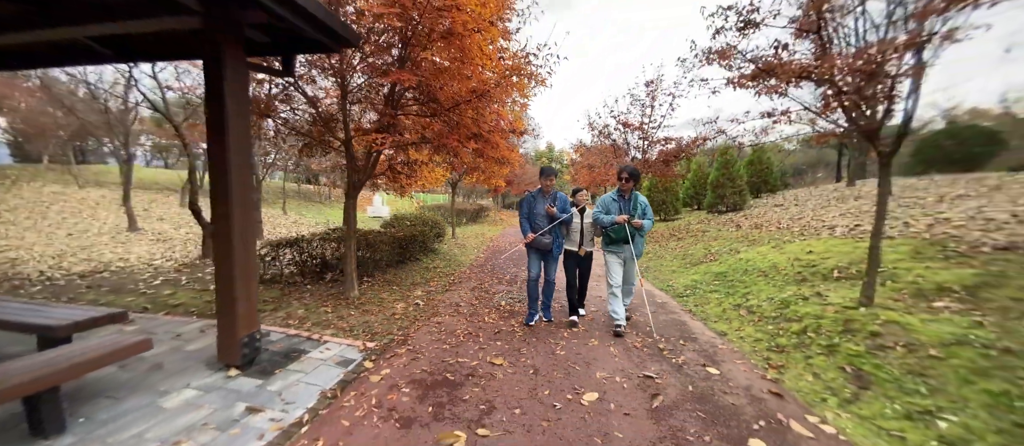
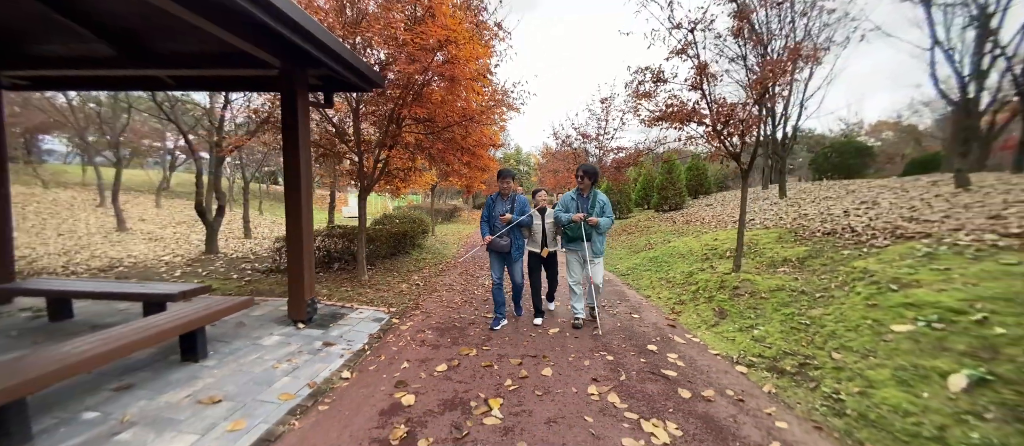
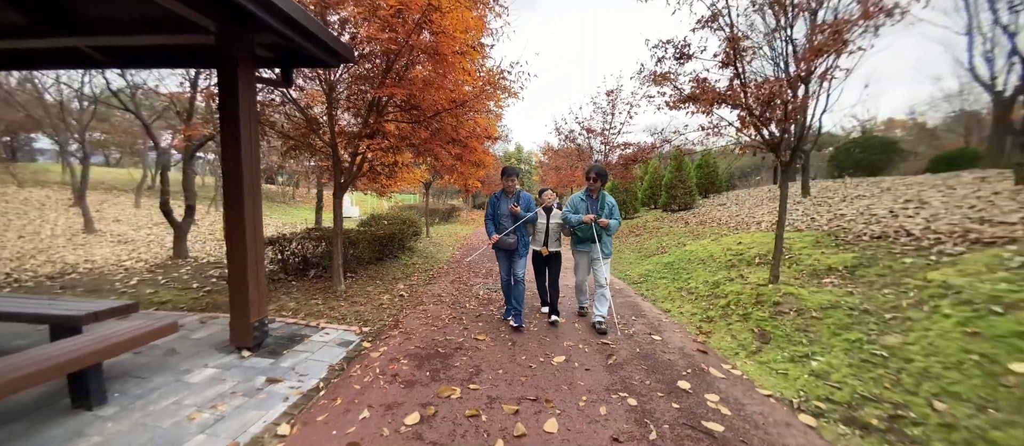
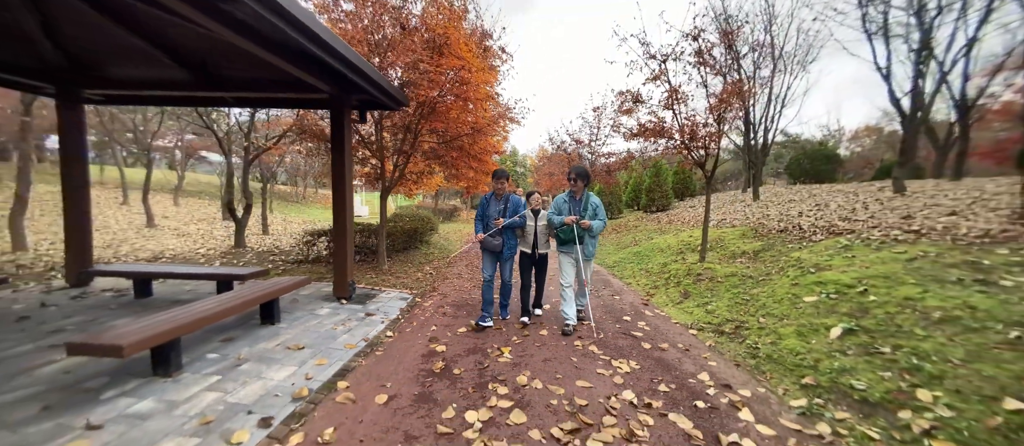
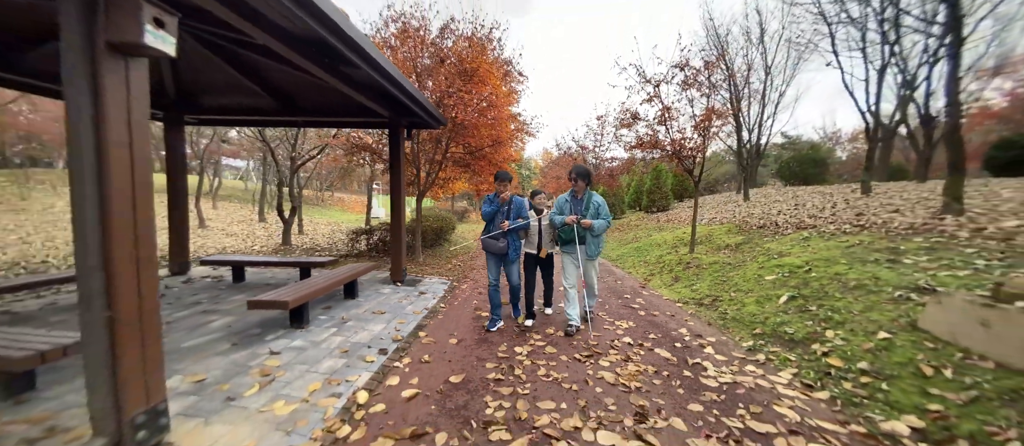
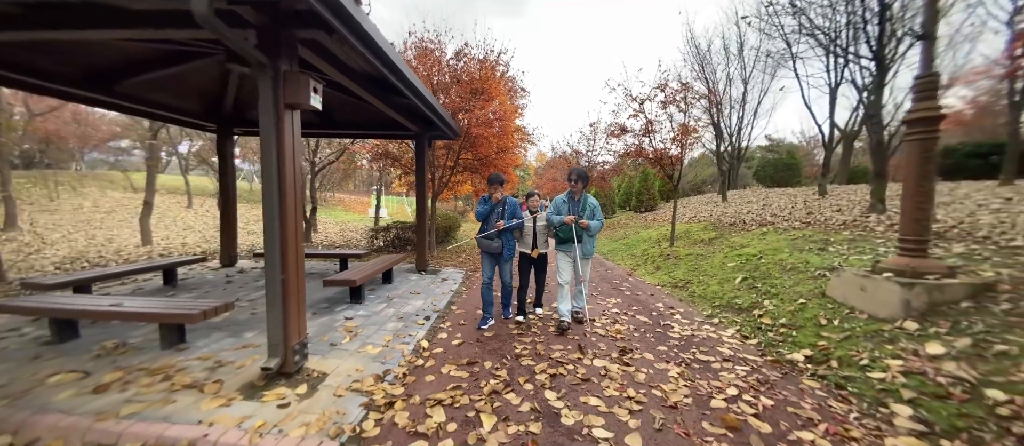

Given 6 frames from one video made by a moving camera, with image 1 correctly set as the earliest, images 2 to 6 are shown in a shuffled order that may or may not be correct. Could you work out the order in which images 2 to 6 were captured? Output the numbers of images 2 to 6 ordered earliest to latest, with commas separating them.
3, 2, 4, 5, 6
